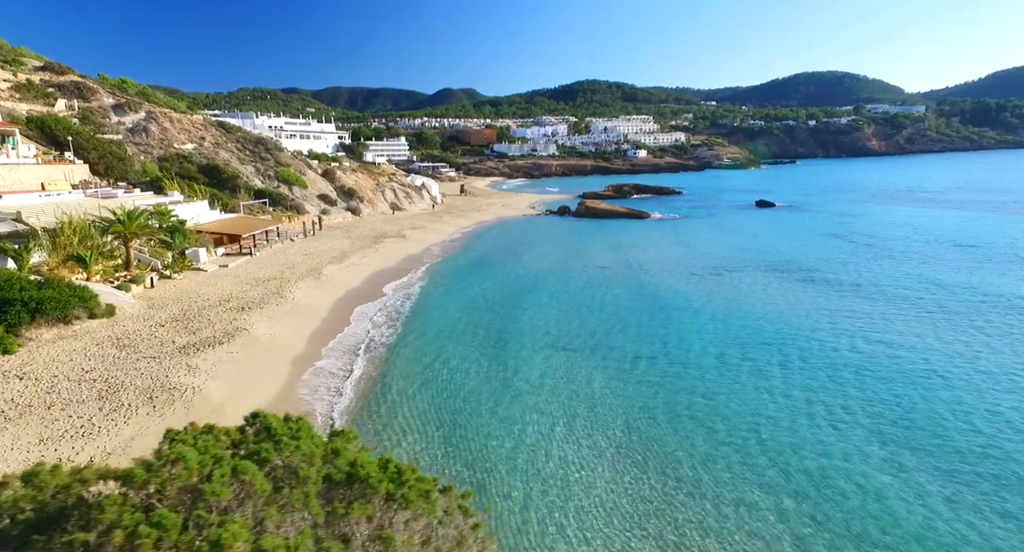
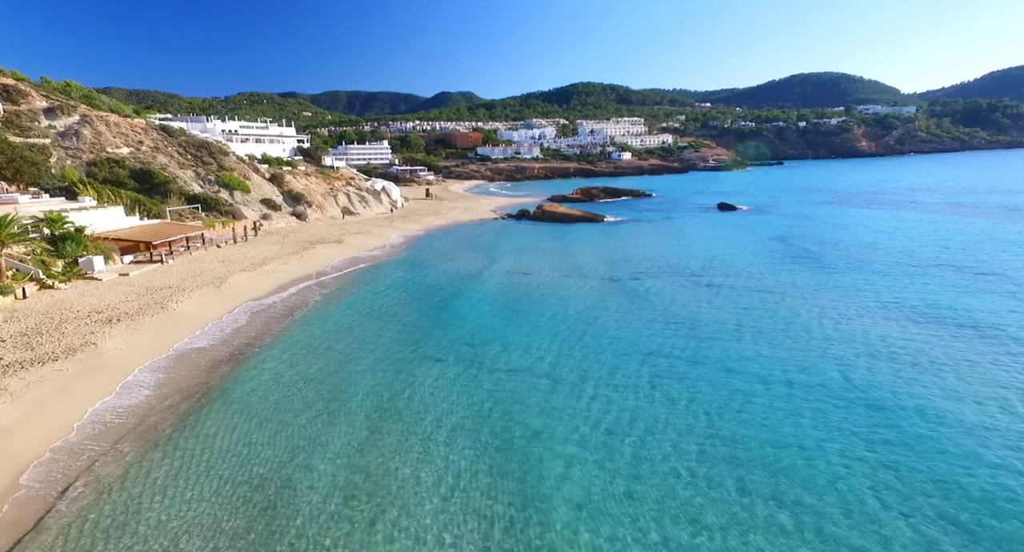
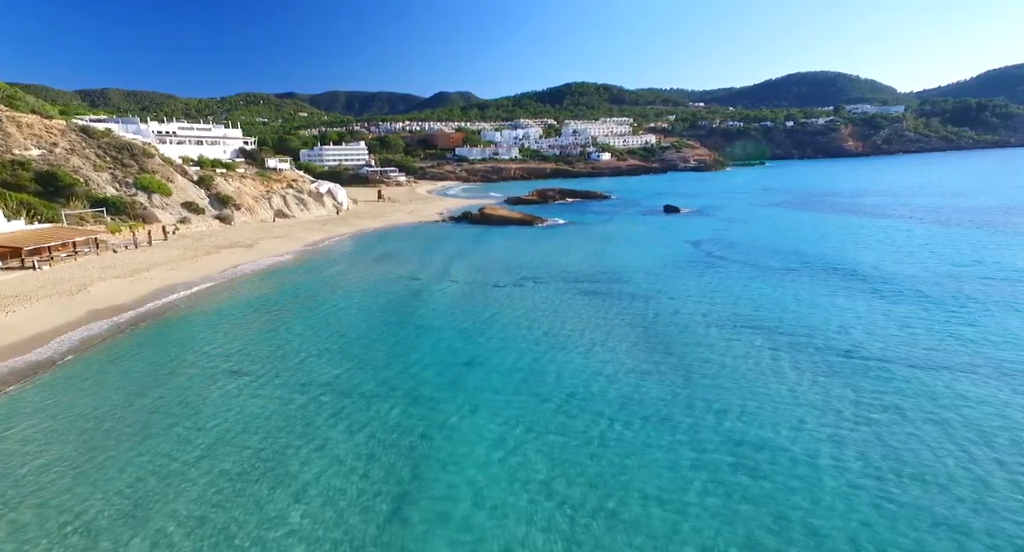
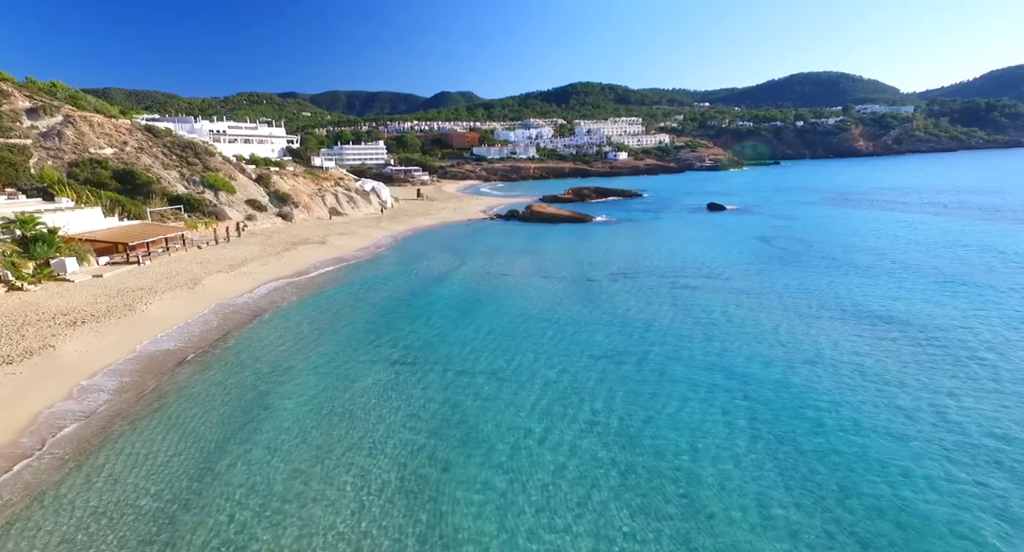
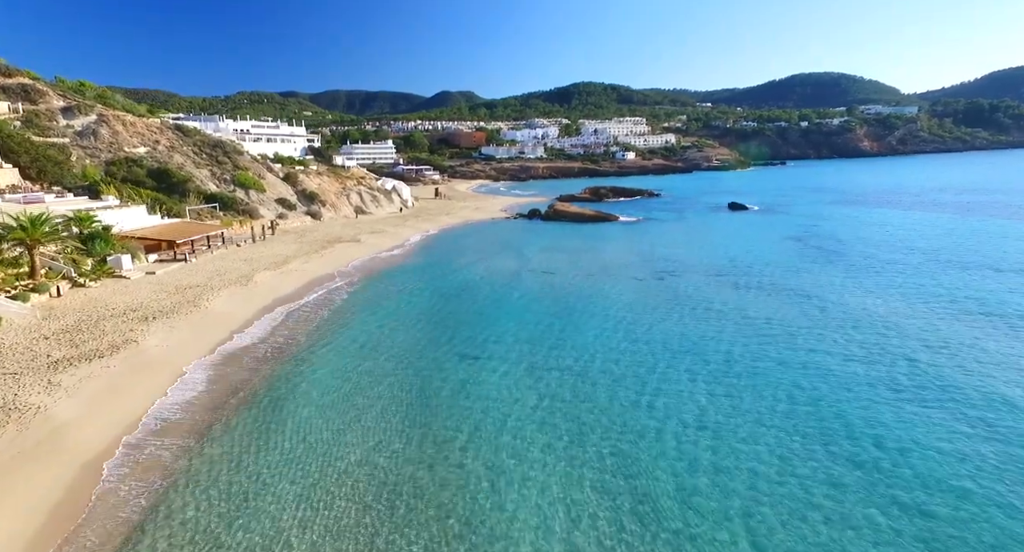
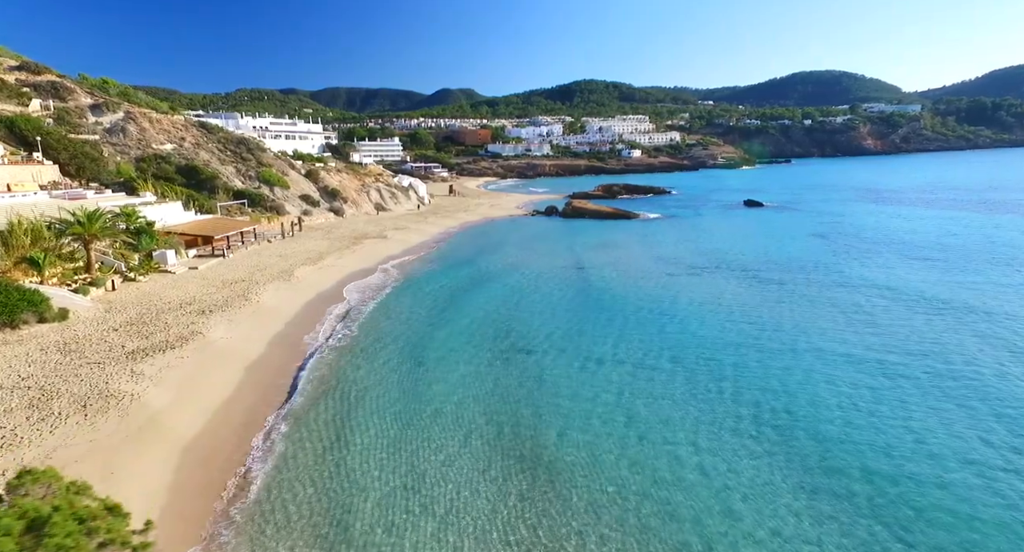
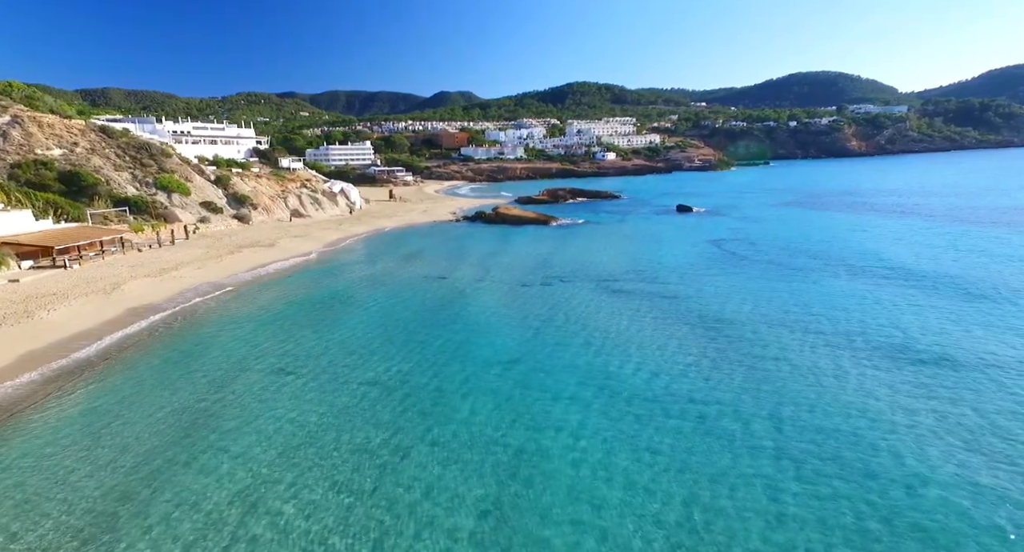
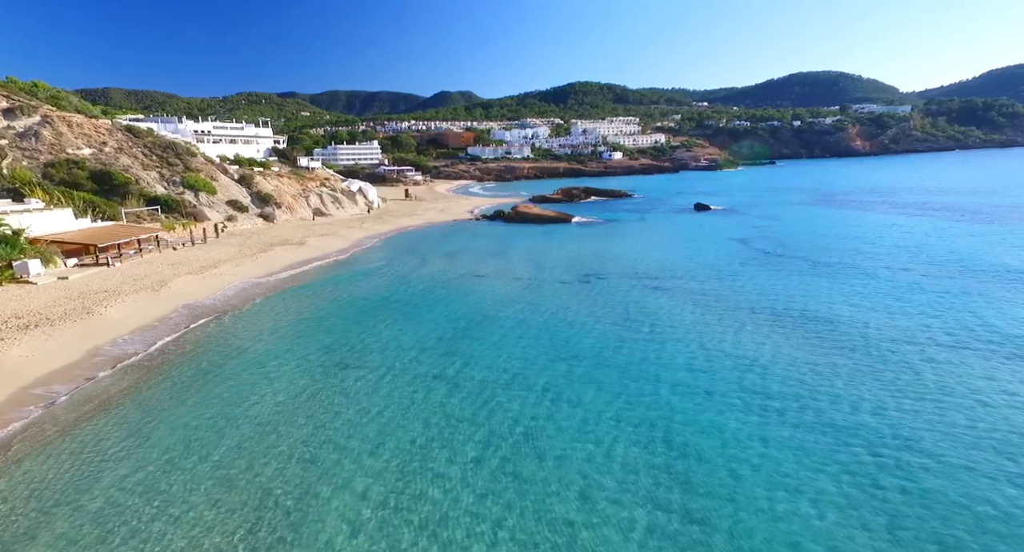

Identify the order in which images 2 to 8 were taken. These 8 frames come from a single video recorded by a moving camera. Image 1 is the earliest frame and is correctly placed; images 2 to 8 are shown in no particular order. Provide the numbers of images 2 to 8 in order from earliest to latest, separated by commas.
6, 5, 2, 4, 8, 7, 3
